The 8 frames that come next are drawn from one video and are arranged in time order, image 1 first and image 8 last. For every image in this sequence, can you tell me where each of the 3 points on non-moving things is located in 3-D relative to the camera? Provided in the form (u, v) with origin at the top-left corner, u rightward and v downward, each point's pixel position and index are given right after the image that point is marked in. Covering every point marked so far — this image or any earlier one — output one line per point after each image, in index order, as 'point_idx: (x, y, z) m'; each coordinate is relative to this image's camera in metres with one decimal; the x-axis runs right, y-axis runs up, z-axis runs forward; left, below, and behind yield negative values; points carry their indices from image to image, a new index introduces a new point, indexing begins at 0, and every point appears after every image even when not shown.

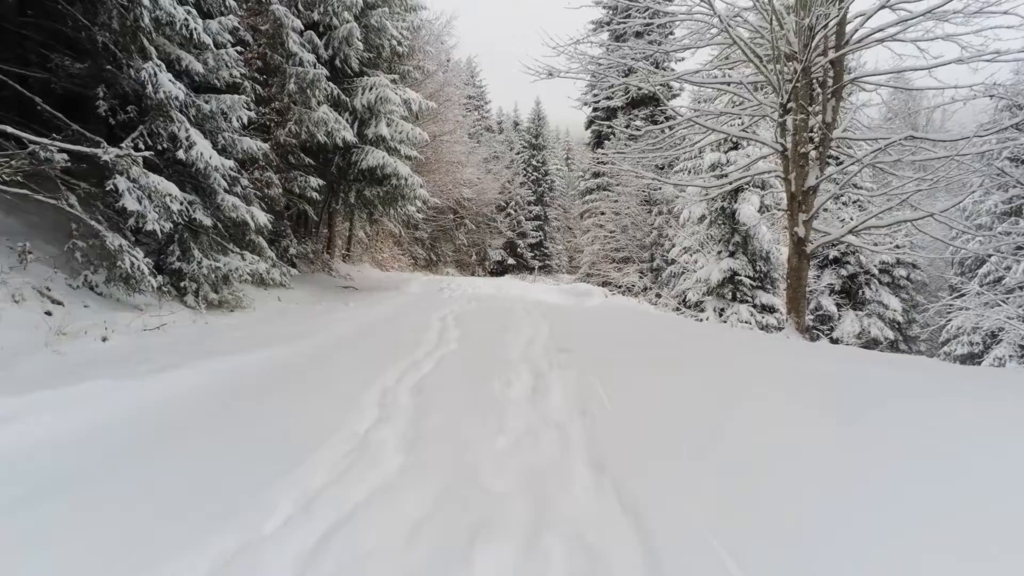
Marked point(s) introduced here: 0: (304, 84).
0: (-2.2, +2.2, +7.9) m
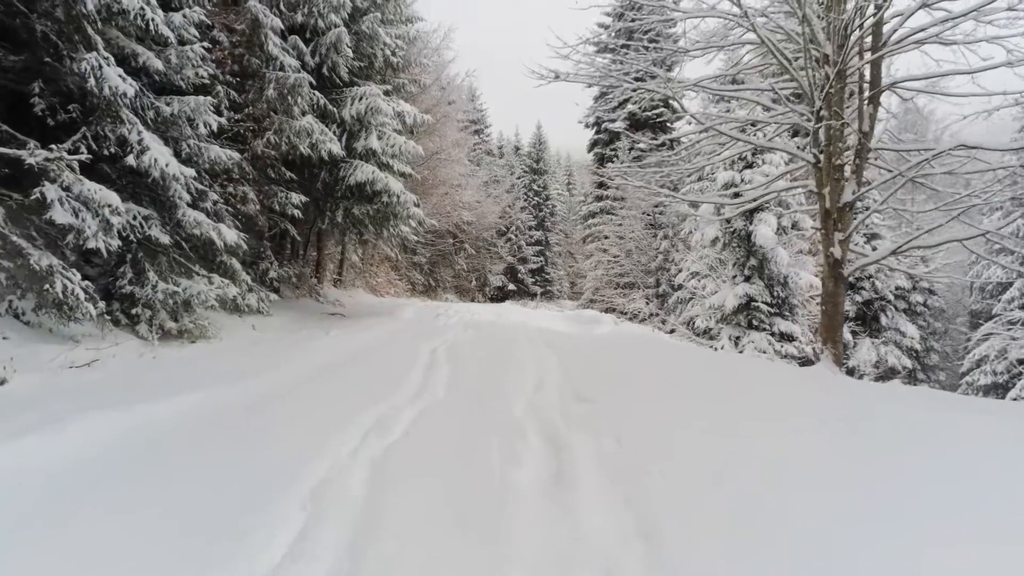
0: (-2.2, +1.9, +7.2) m
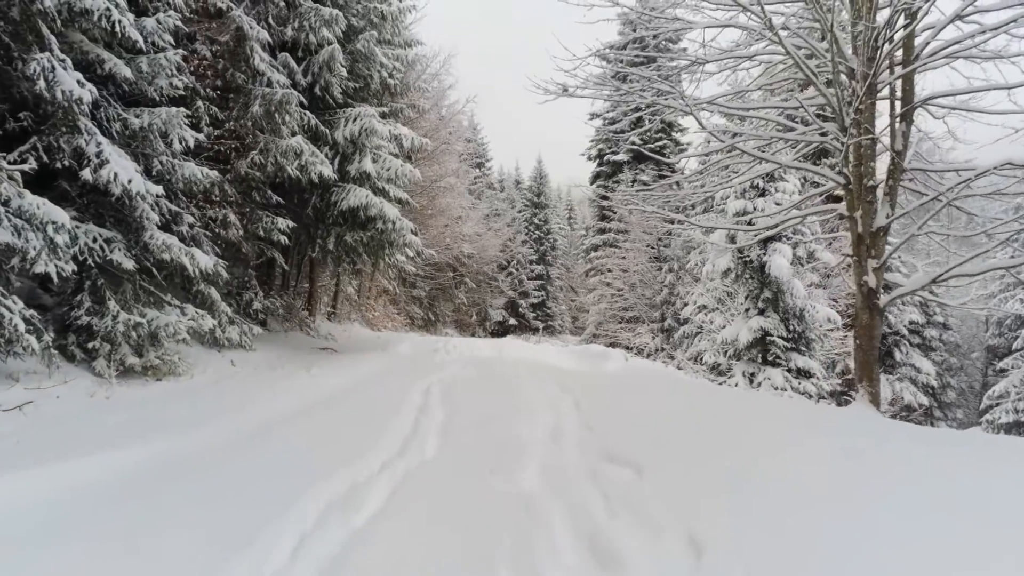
0: (-2.2, +1.6, +6.7) m
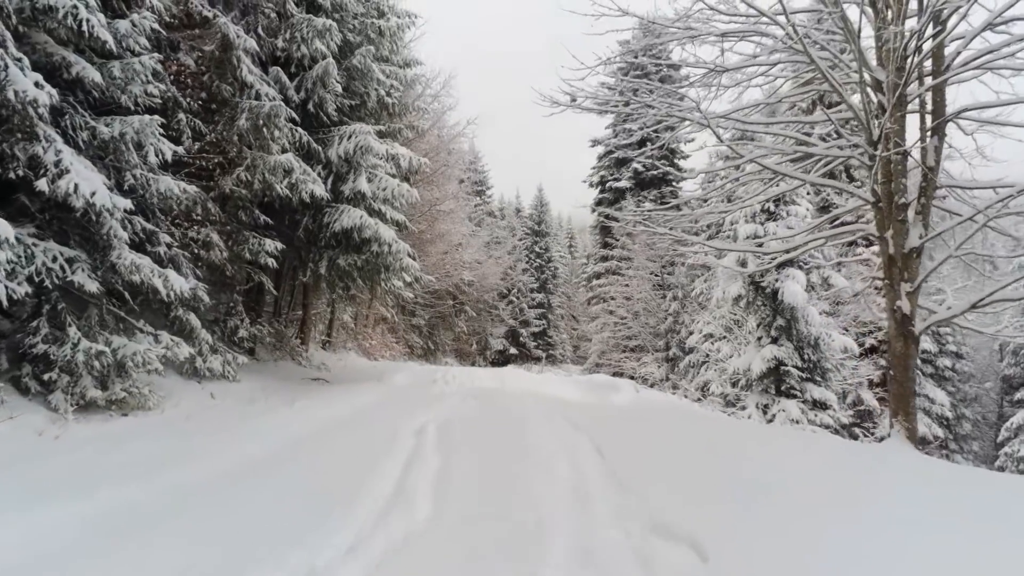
0: (-2.1, +1.4, +6.3) m
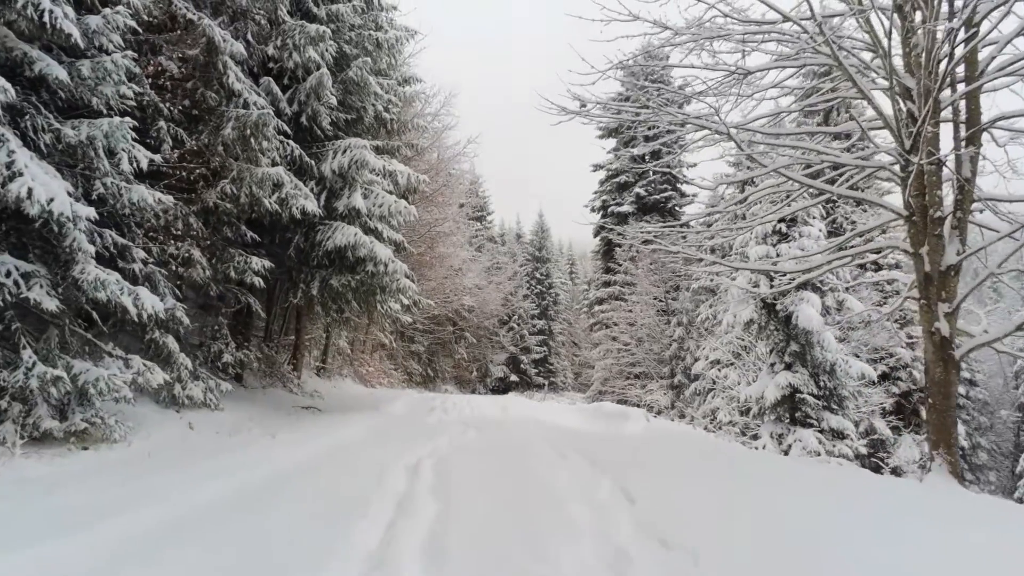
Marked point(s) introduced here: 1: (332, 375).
0: (-2.1, +1.2, +5.9) m
1: (-2.9, -1.4, +12.1) m
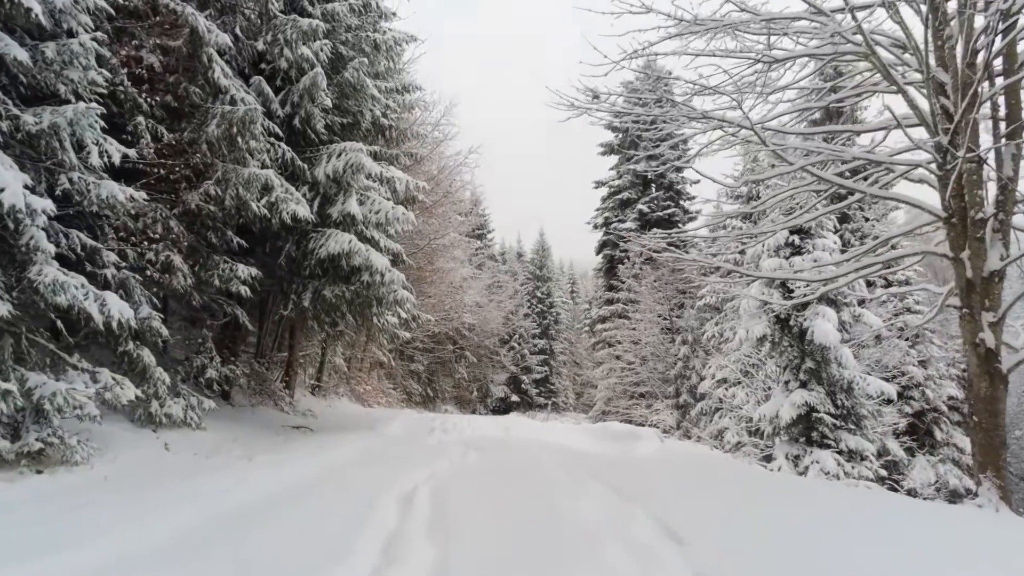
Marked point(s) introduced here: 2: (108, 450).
0: (-2.1, +1.2, +5.5) m
1: (-2.9, -1.7, +11.6) m
2: (-2.4, -1.0, +4.3) m
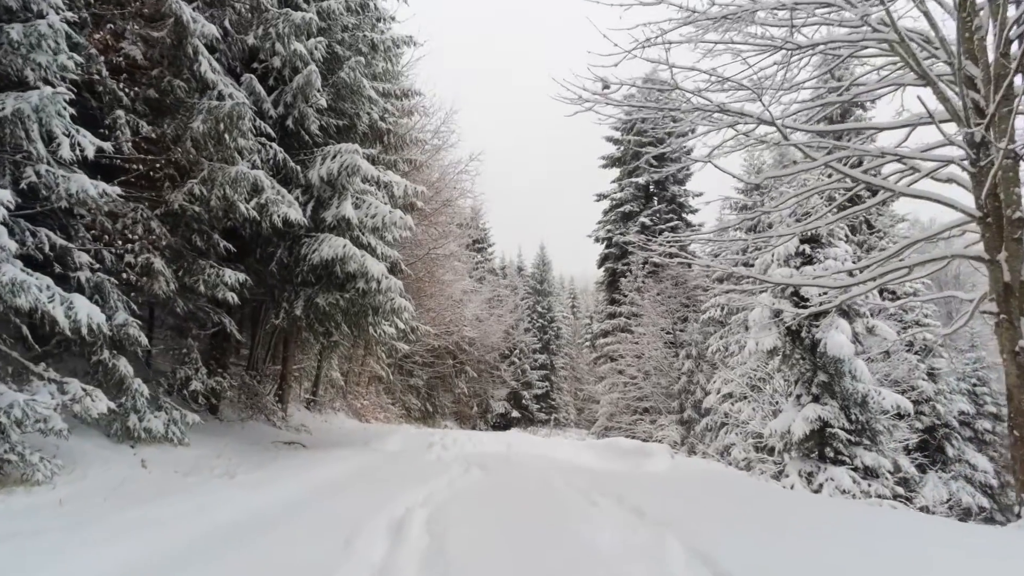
0: (-2.0, +1.1, +5.2) m
1: (-2.9, -1.8, +11.3) m
2: (-2.3, -1.0, +4.0) m
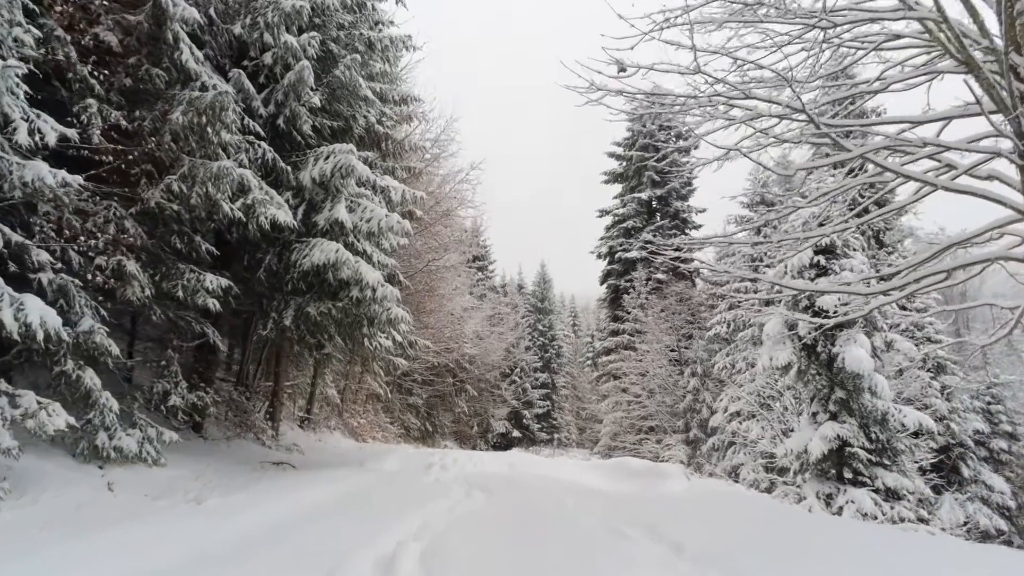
0: (-2.0, +1.1, +4.8) m
1: (-2.8, -2.0, +10.8) m
2: (-2.3, -1.0, +3.5) m
